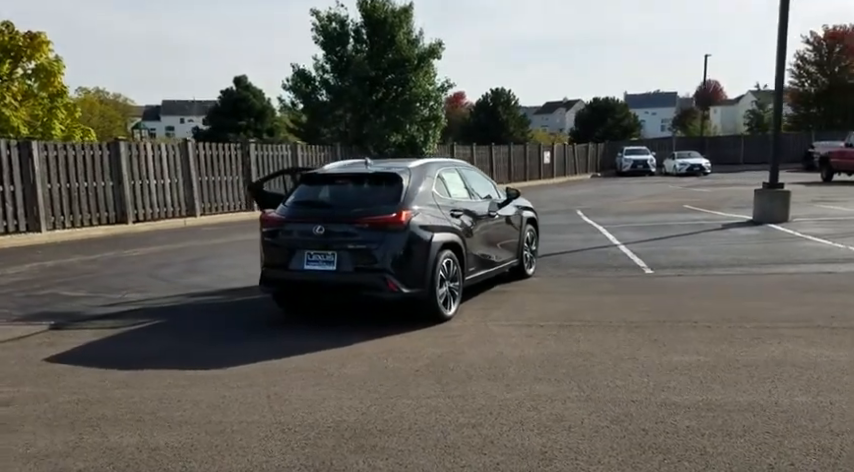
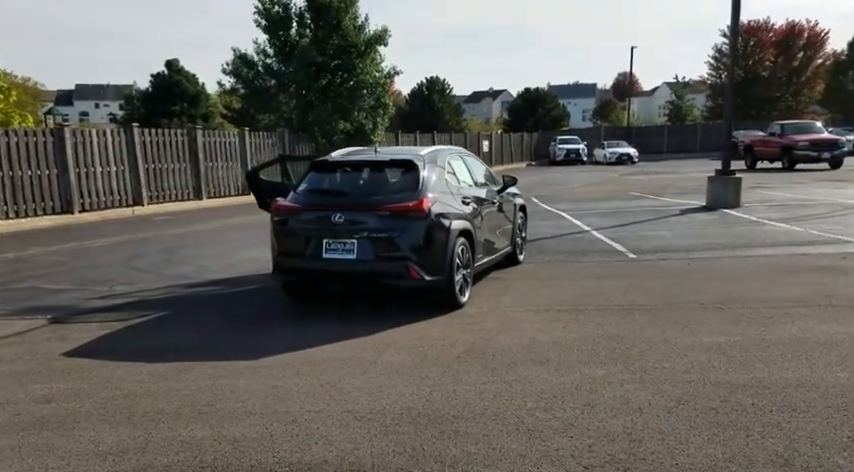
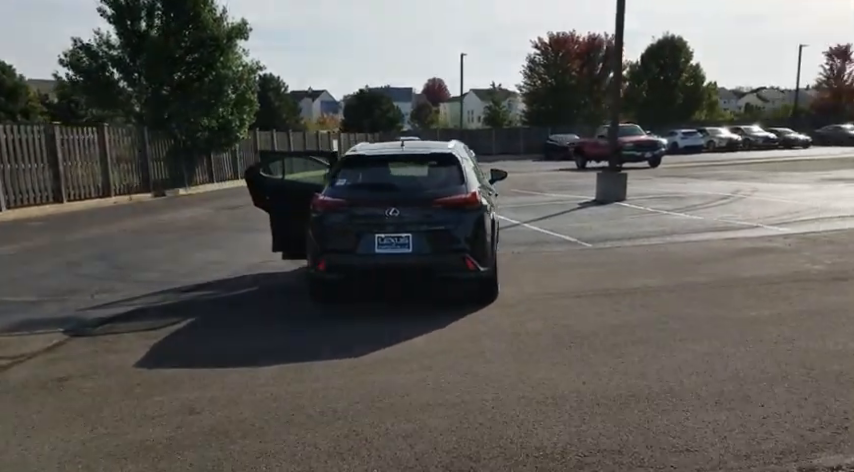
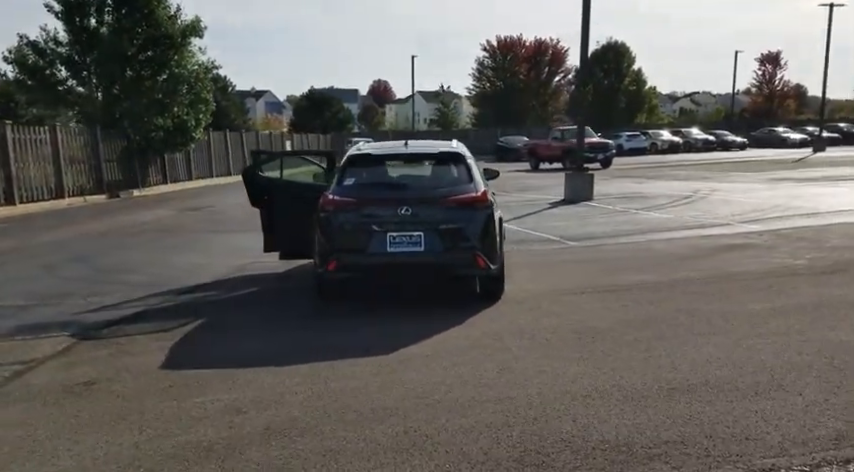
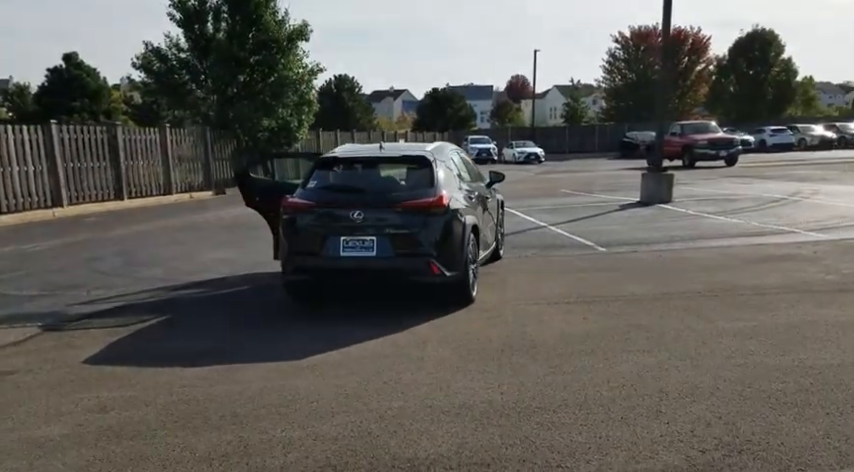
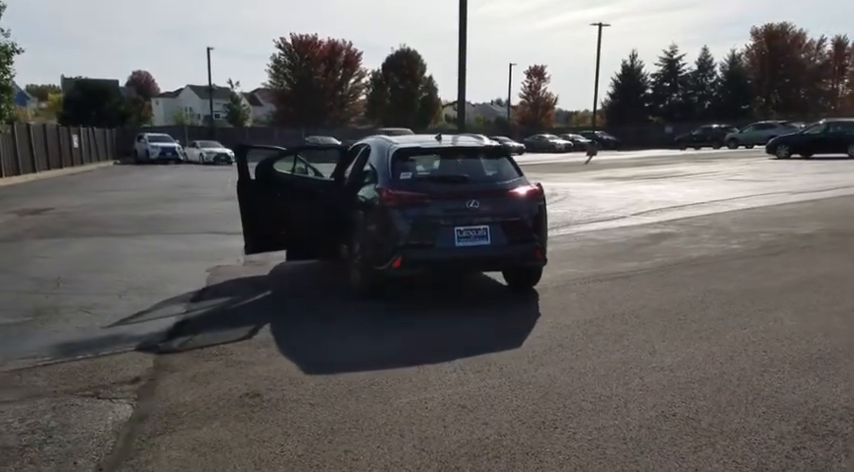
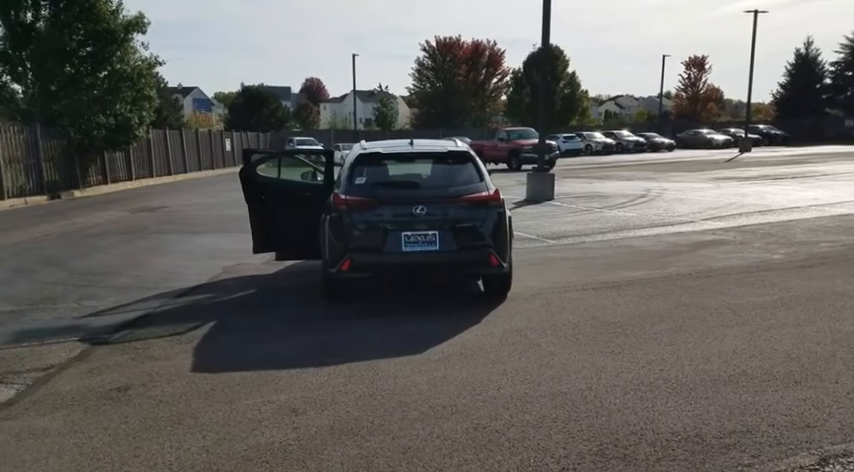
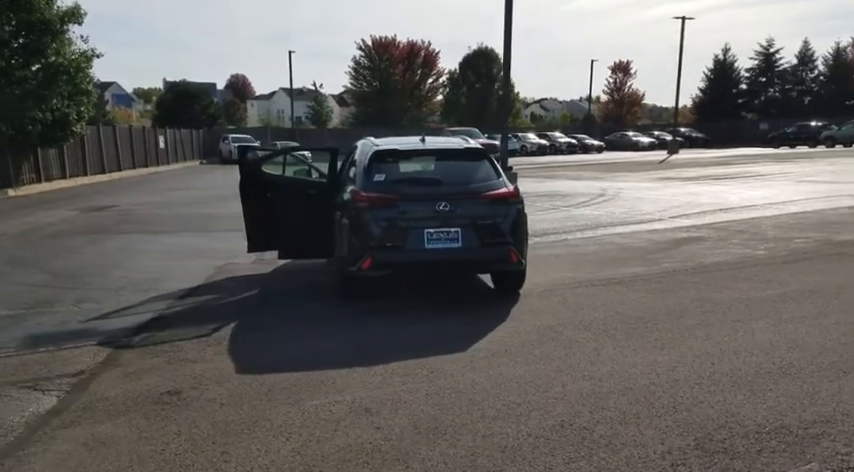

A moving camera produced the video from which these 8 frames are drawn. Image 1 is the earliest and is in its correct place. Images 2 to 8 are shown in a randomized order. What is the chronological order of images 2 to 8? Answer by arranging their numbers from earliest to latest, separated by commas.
2, 5, 3, 4, 7, 8, 6
